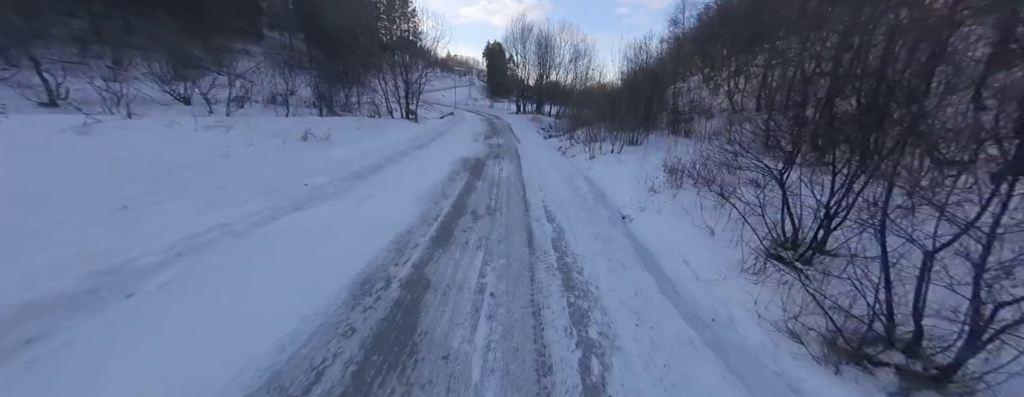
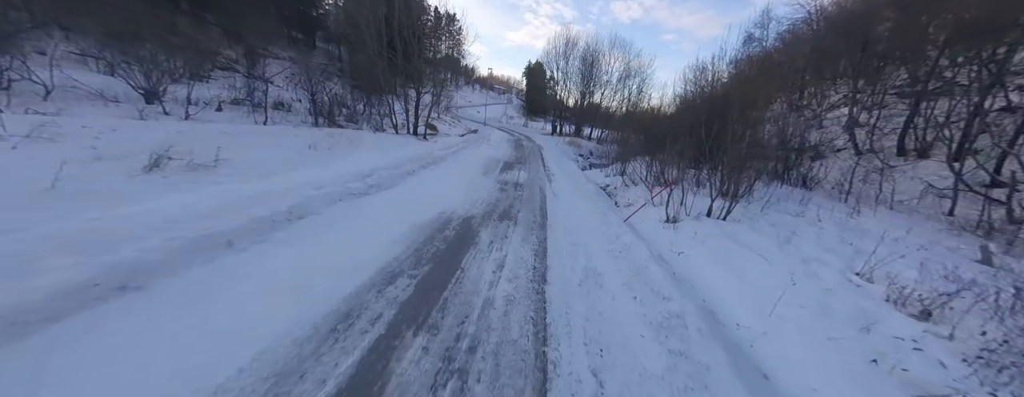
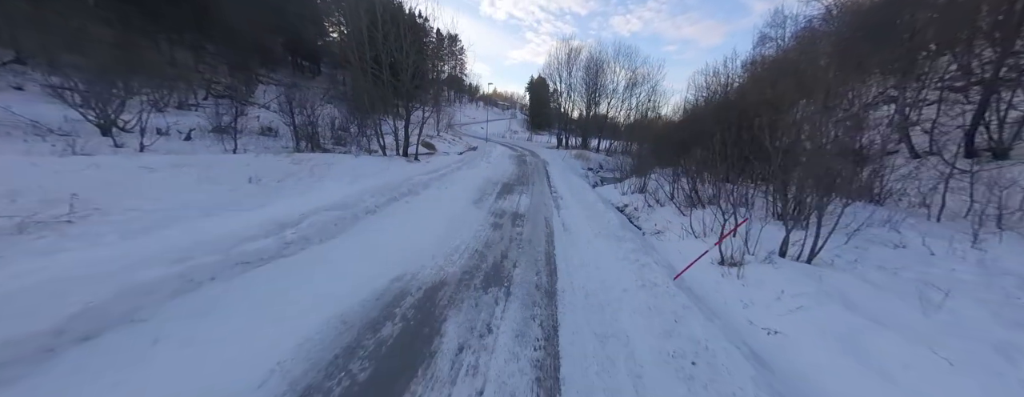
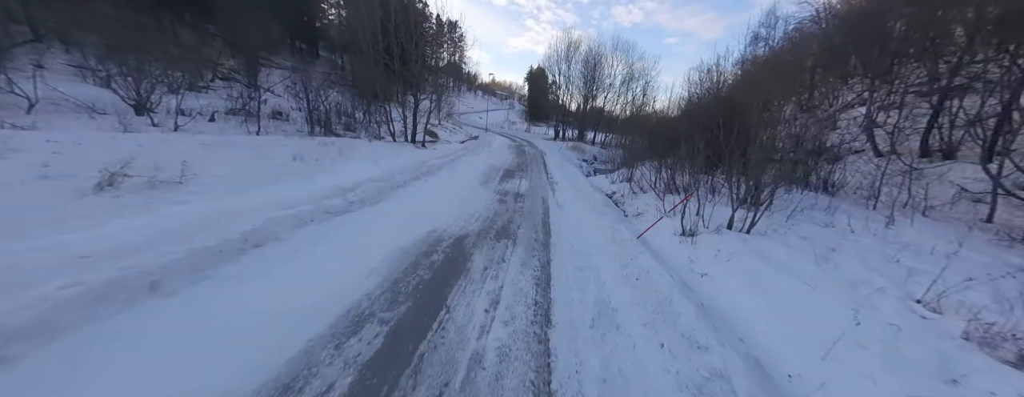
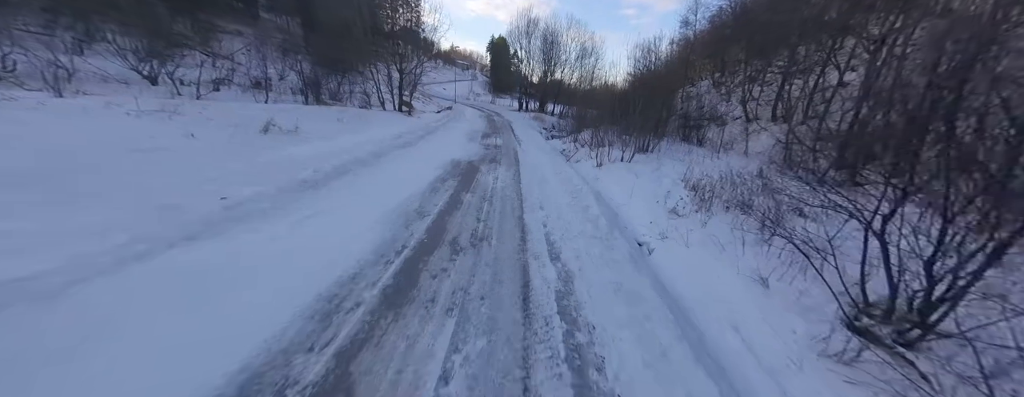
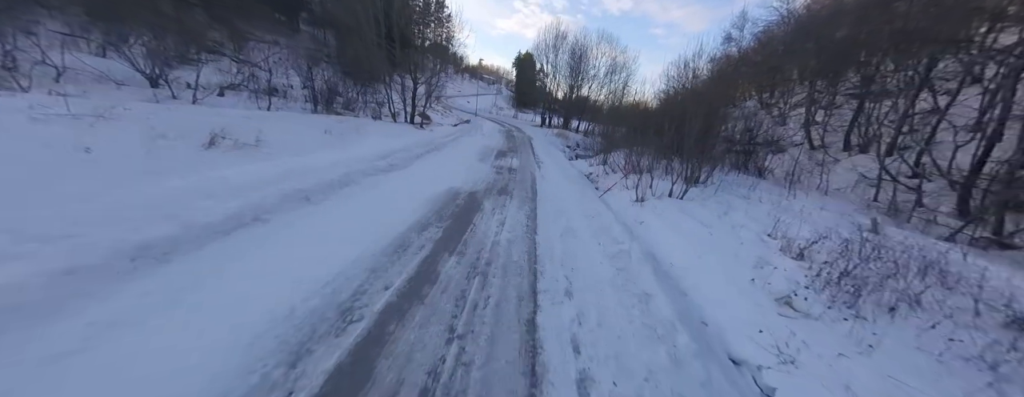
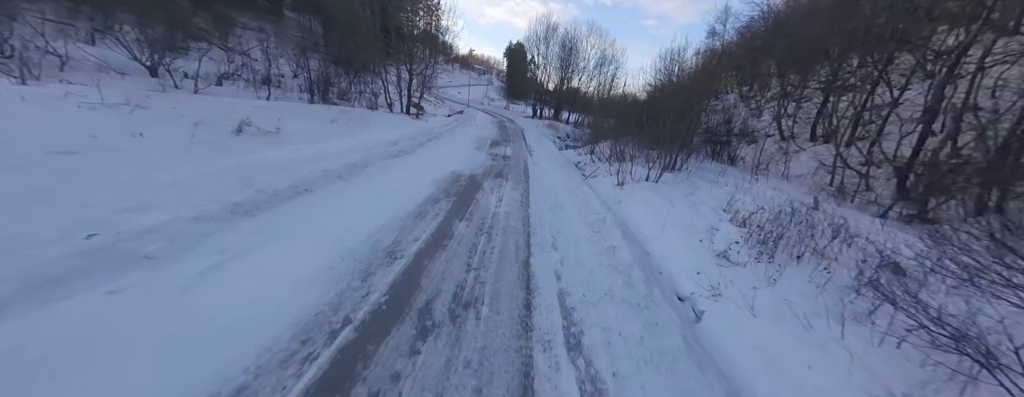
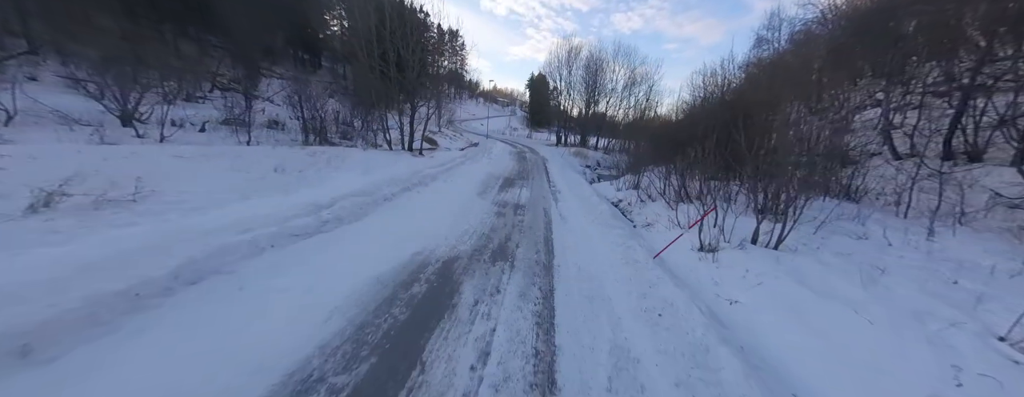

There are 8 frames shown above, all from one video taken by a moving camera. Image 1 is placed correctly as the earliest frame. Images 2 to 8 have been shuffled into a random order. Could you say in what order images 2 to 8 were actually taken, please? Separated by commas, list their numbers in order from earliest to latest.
5, 7, 6, 2, 4, 8, 3
